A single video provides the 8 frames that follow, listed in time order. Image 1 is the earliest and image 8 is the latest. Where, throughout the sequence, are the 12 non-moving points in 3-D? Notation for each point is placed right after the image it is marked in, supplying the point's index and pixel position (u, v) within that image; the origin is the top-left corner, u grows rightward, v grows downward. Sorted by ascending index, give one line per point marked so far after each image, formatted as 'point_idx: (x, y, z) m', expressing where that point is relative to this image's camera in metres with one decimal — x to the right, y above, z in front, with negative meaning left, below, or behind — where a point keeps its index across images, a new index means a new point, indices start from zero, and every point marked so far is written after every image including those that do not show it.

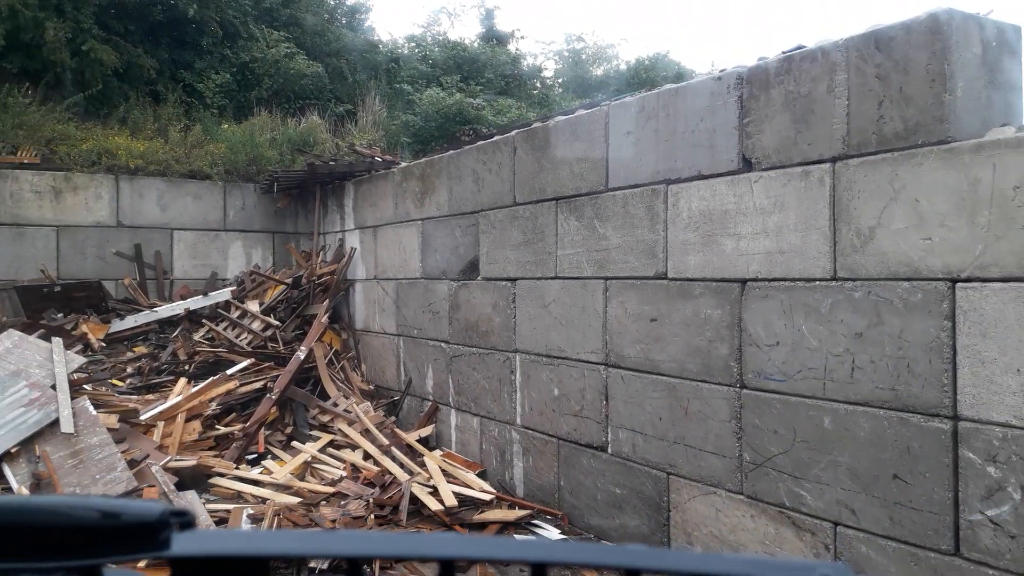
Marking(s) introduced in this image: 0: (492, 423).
0: (-0.1, -0.8, +4.9) m
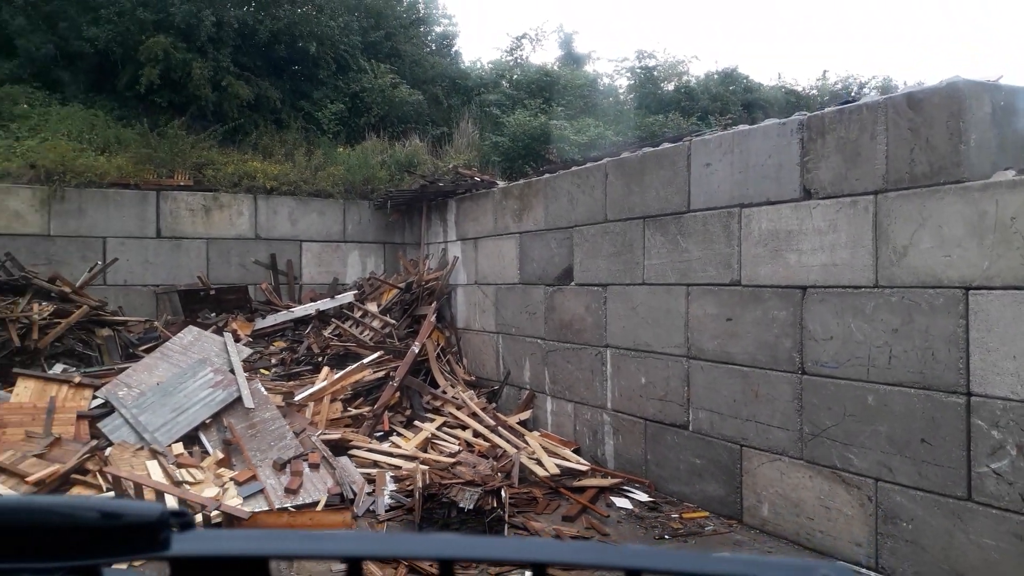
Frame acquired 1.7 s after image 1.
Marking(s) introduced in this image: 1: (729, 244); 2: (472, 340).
0: (+0.5, -0.9, +5.8) m
1: (+1.2, +0.2, +4.5) m
2: (-0.4, -0.5, +7.5) m
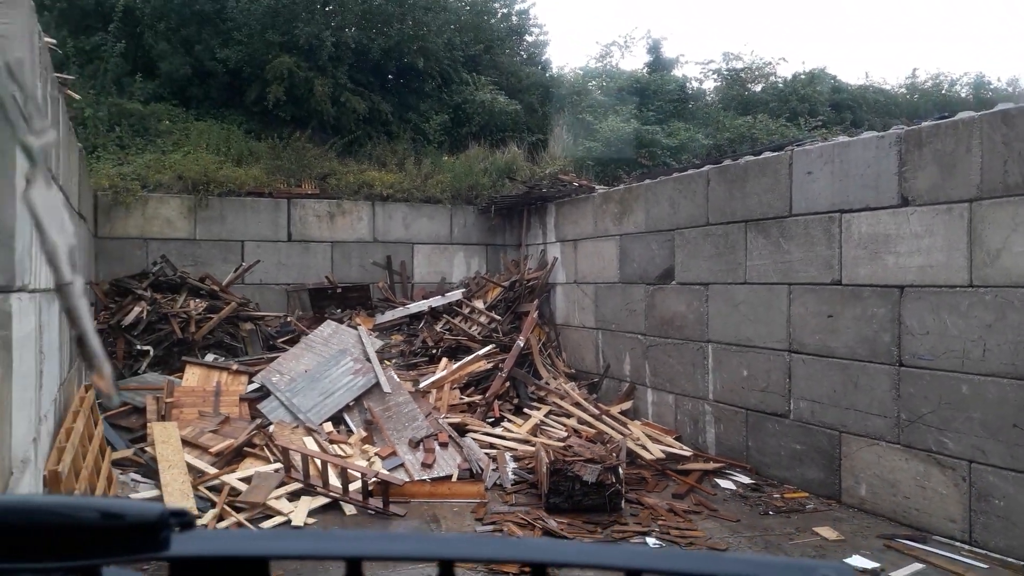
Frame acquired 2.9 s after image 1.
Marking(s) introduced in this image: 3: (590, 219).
0: (+1.3, -0.8, +6.2) m
1: (+1.9, +0.2, +4.9) m
2: (+0.6, -0.5, +8.0) m
3: (+0.7, +0.7, +7.6) m
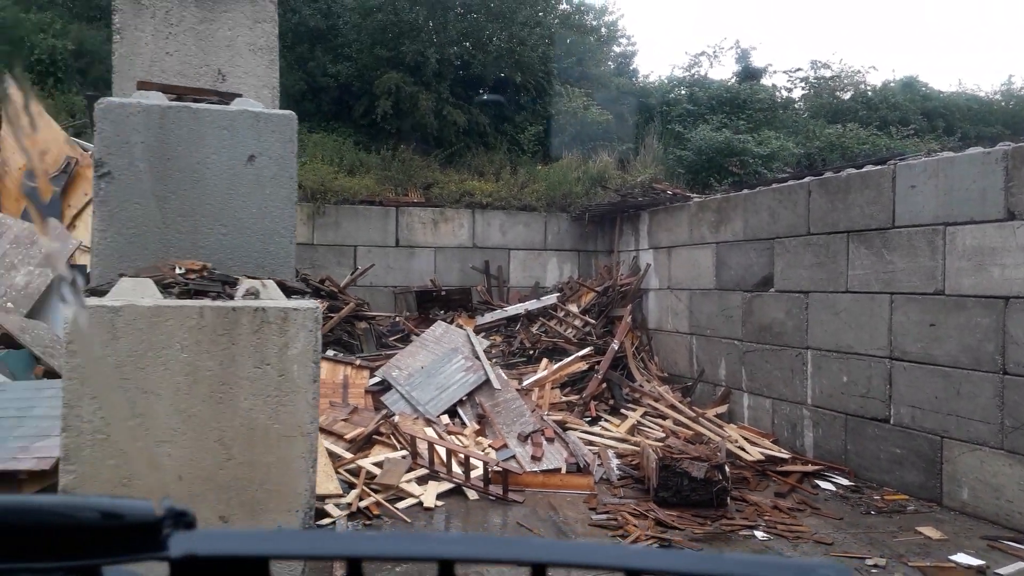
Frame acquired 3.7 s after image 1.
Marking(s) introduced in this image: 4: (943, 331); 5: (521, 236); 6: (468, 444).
0: (+2.2, -0.9, +6.4) m
1: (+2.6, +0.2, +5.1) m
2: (+1.6, -0.5, +8.3) m
3: (+1.7, +0.6, +7.9) m
4: (+2.6, -0.3, +5.0) m
5: (+0.1, +0.6, +9.2) m
6: (-0.3, -1.1, +5.9) m
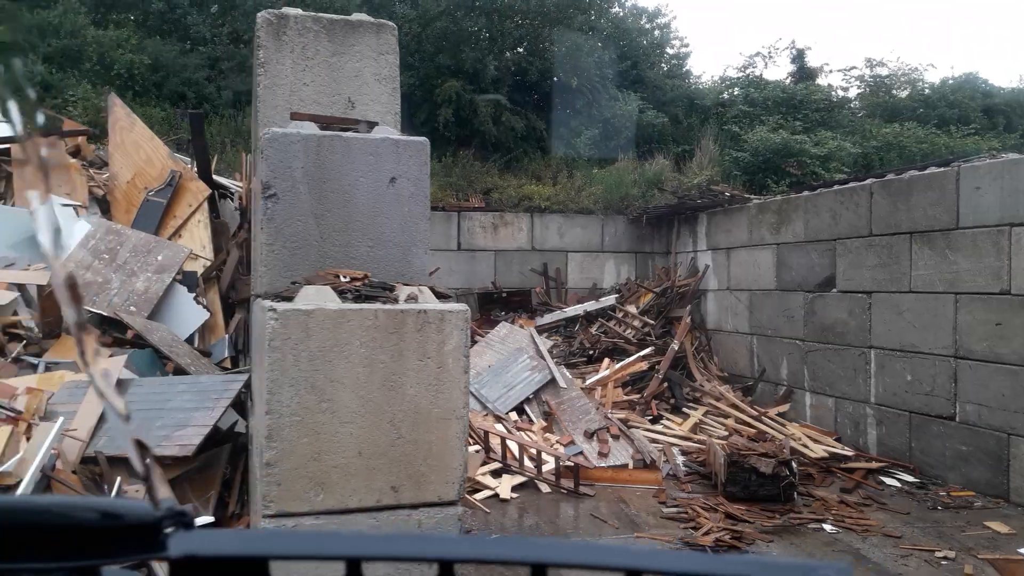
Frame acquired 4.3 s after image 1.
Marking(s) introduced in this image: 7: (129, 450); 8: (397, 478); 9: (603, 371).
0: (+2.7, -0.9, +6.5) m
1: (+3.1, +0.2, +5.2) m
2: (+2.2, -0.5, +8.4) m
3: (+2.3, +0.6, +8.0) m
4: (+3.1, -0.3, +5.1) m
5: (+0.8, +0.6, +9.4) m
6: (+0.2, -1.1, +6.1) m
7: (-1.4, -0.6, +3.1) m
8: (-0.3, -0.4, +1.8) m
9: (+0.9, -0.8, +7.8) m
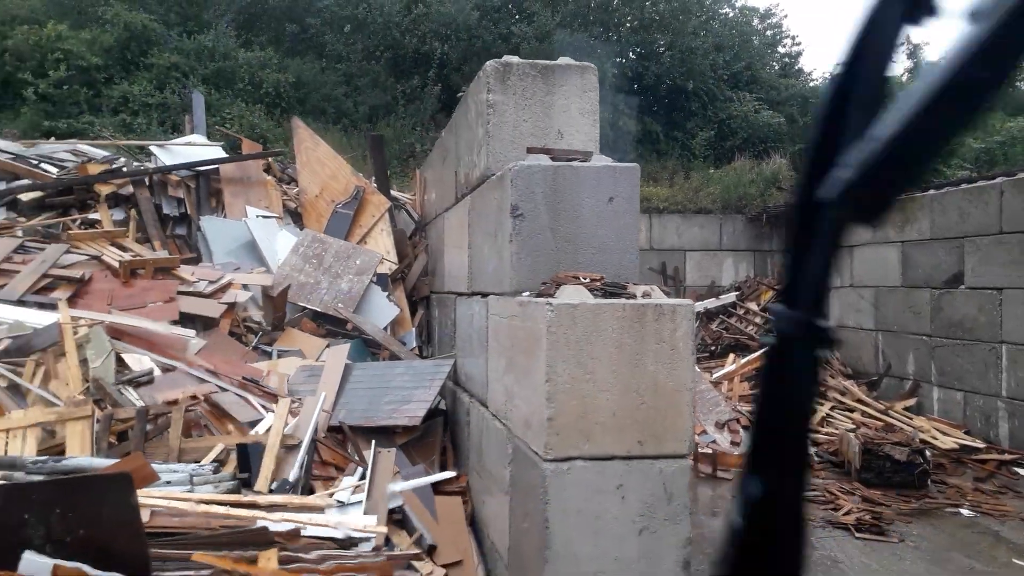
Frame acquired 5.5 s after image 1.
0: (+3.8, -0.9, +6.7) m
1: (+4.1, +0.2, +5.3) m
2: (+3.5, -0.5, +8.6) m
3: (+3.6, +0.6, +8.2) m
4: (+4.1, -0.2, +5.2) m
5: (+2.2, +0.6, +9.8) m
6: (+1.3, -1.1, +6.5) m
7: (-0.7, -0.6, +3.7) m
8: (+0.3, -0.4, +2.3) m
9: (+2.1, -0.8, +8.1) m
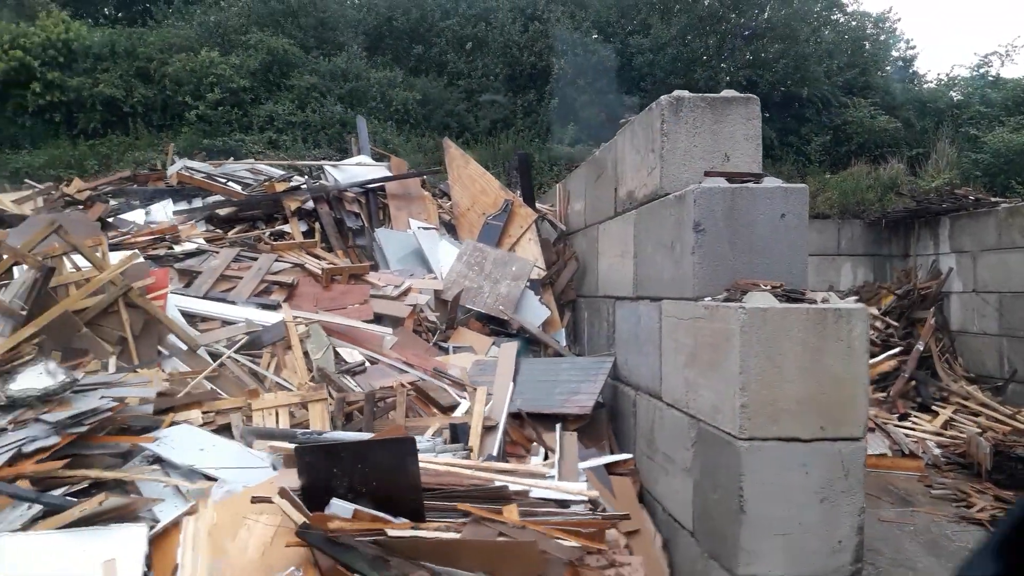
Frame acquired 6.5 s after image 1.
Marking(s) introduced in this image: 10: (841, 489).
0: (+4.9, -0.9, +6.7) m
1: (+5.0, +0.2, +5.3) m
2: (+4.9, -0.6, +8.6) m
3: (+4.9, +0.6, +8.3) m
4: (+5.0, -0.3, +5.2) m
5: (+3.7, +0.6, +9.9) m
6: (+2.4, -1.2, +6.8) m
7: (+0.2, -0.6, +4.2) m
8: (+1.0, -0.4, +2.7) m
9: (+3.4, -0.8, +8.3) m
10: (+1.1, -0.7, +2.7) m
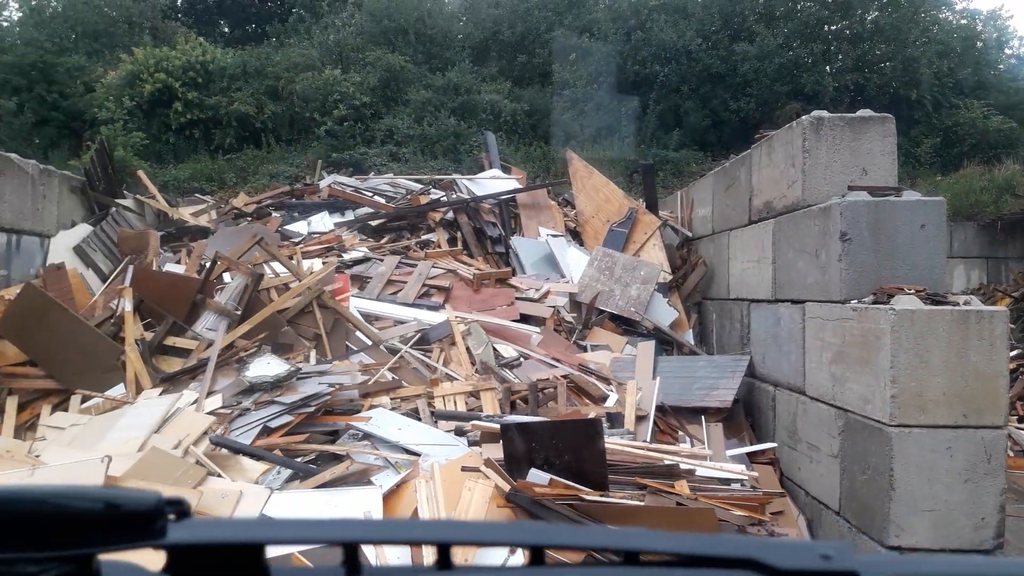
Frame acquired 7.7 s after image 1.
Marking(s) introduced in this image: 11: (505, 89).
0: (+6.0, -1.0, +6.6) m
1: (+5.9, +0.2, +5.2) m
2: (+6.1, -0.6, +8.6) m
3: (+6.1, +0.5, +8.2) m
4: (+5.9, -0.3, +5.1) m
5: (+5.1, +0.5, +10.0) m
6: (+3.5, -1.2, +7.0) m
7: (+1.0, -0.6, +4.6) m
8: (+1.7, -0.5, +3.1) m
9: (+4.6, -0.8, +8.4) m
10: (+1.8, -0.7, +3.0) m
11: (-0.1, +3.2, +13.1) m
